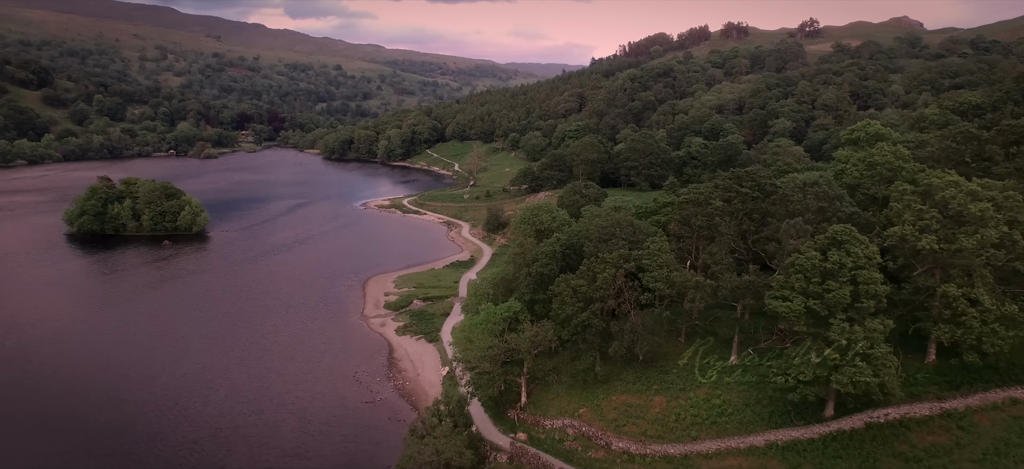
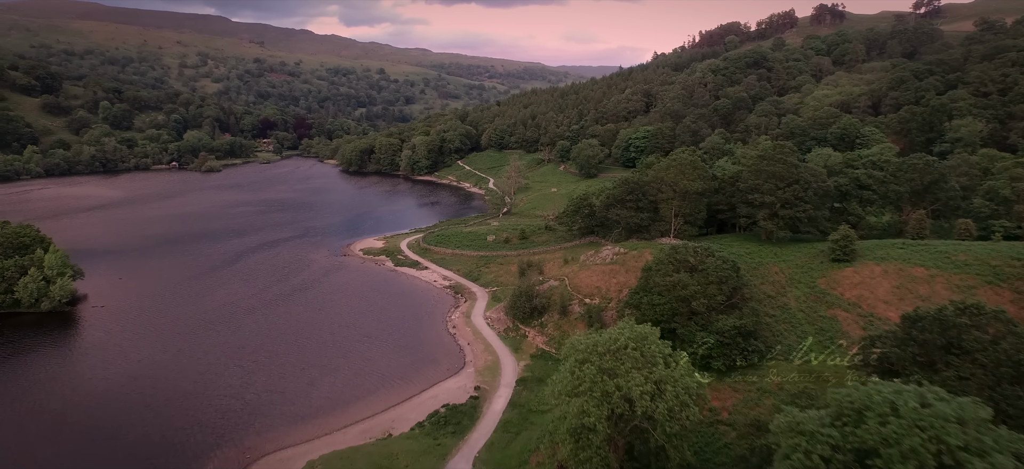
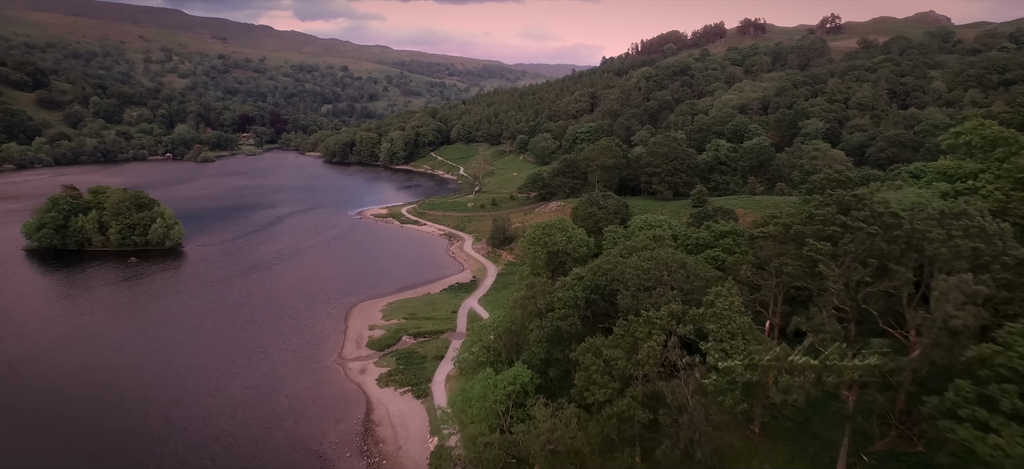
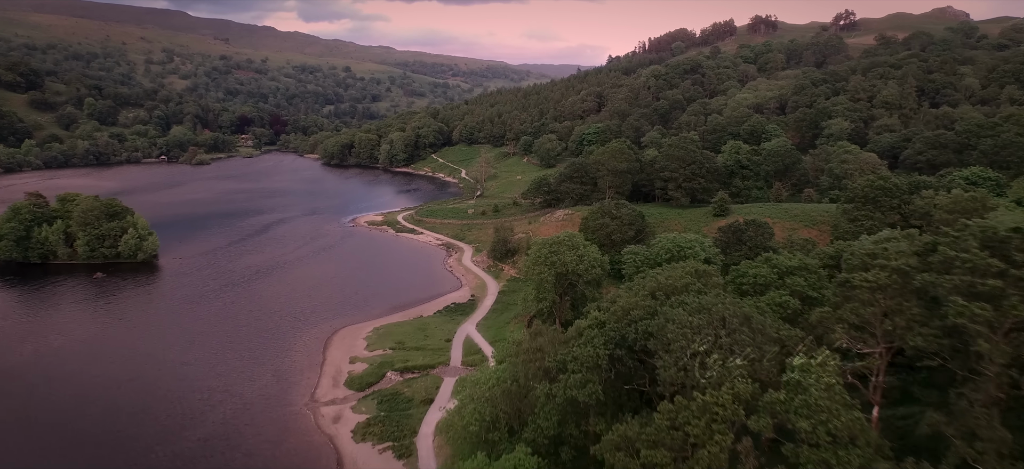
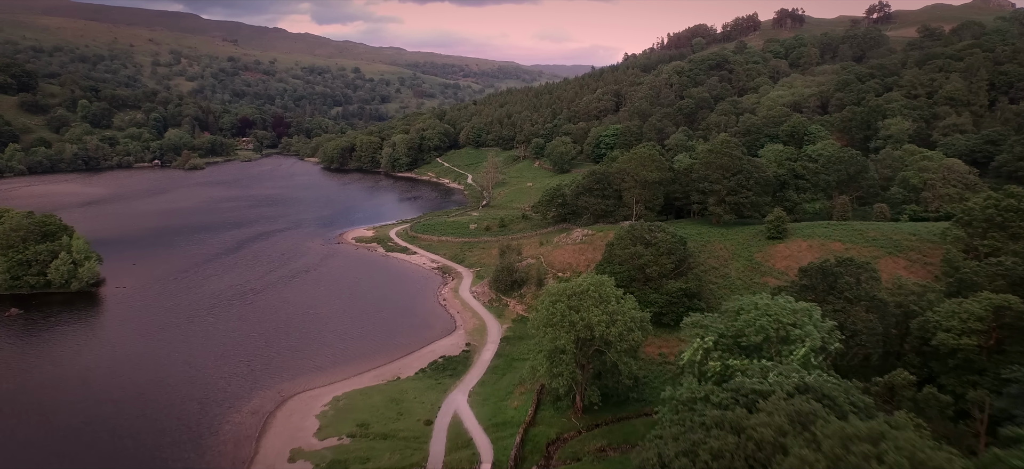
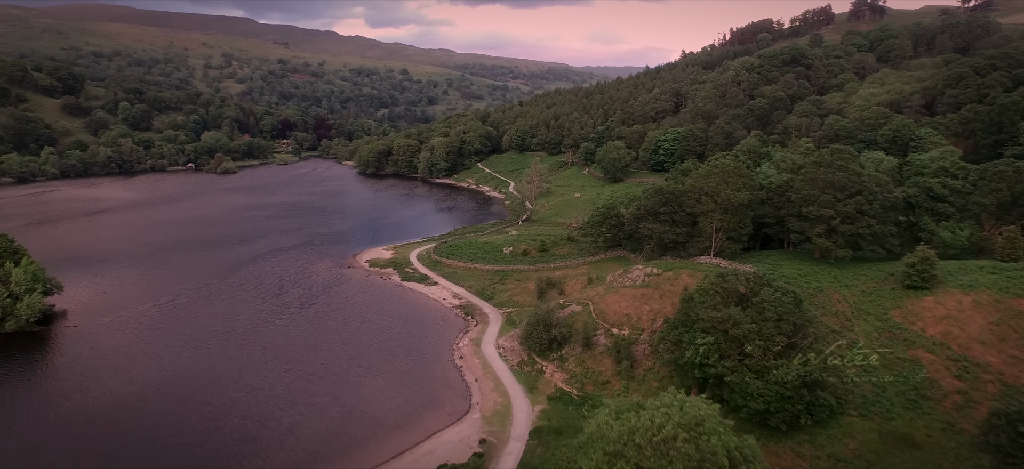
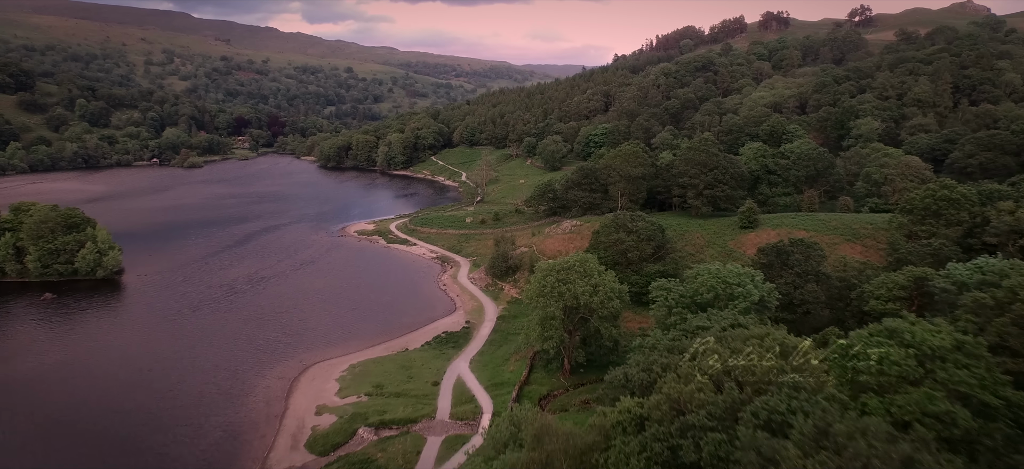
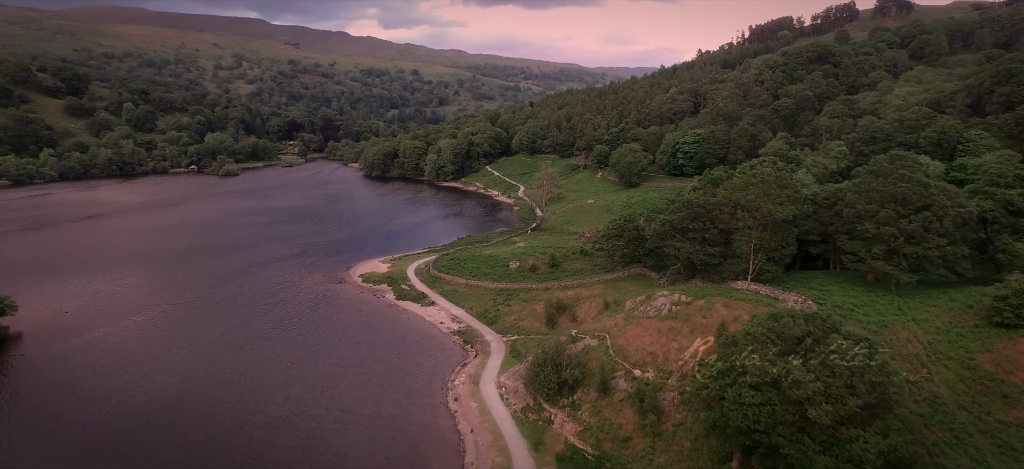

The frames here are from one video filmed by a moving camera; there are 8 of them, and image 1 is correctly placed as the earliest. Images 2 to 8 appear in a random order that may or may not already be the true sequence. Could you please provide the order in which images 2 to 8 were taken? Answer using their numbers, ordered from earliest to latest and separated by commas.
3, 4, 7, 5, 2, 6, 8
